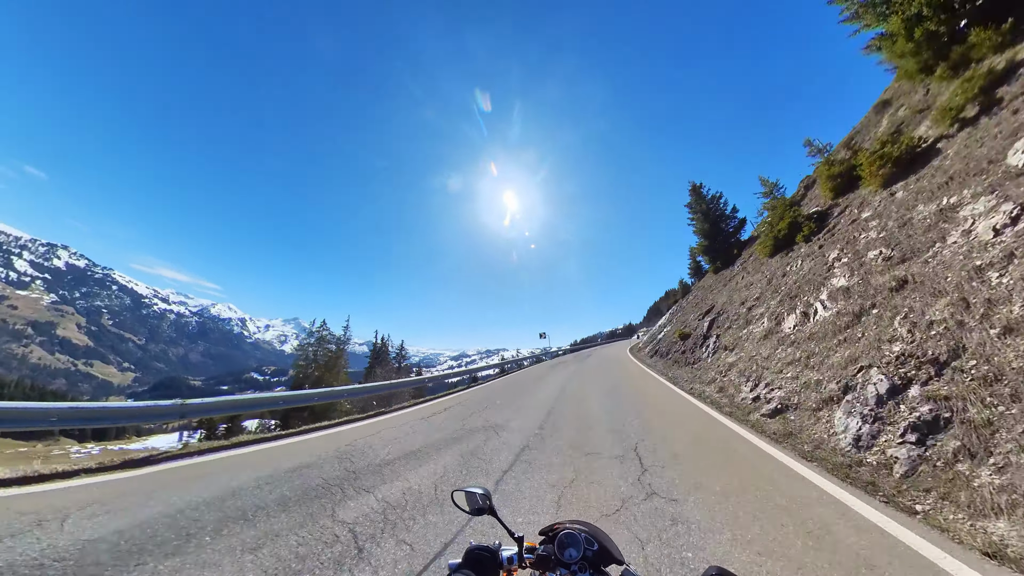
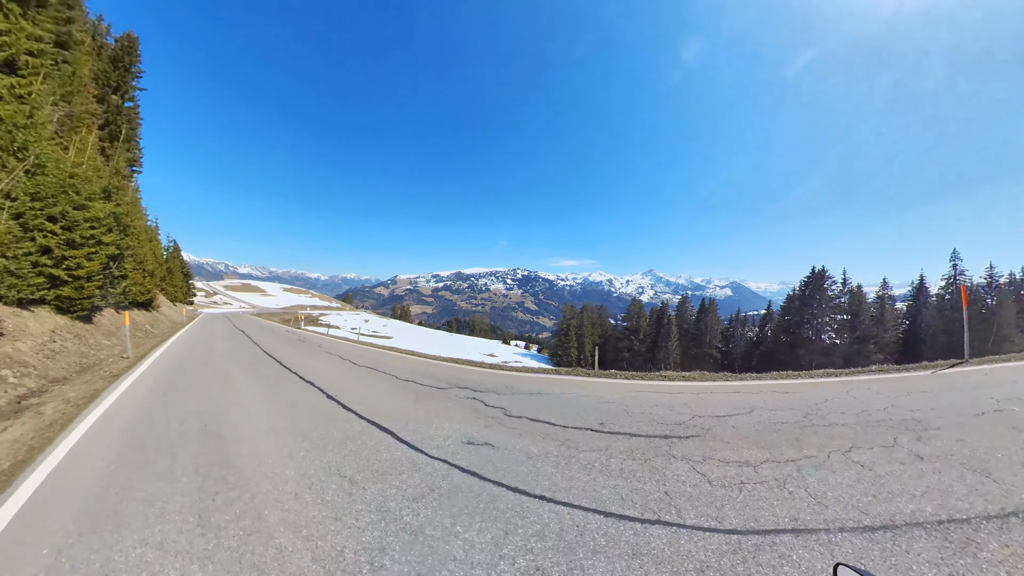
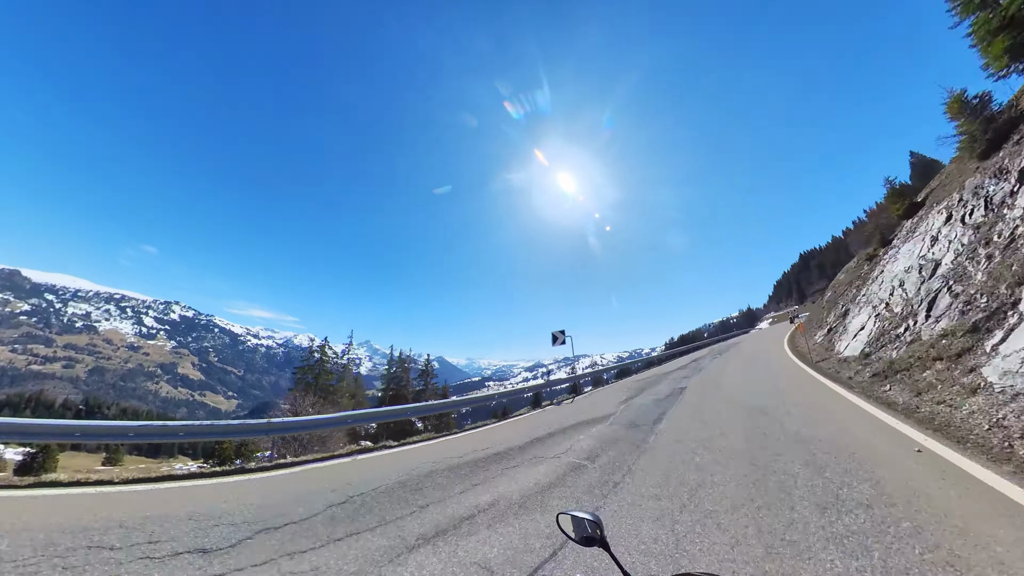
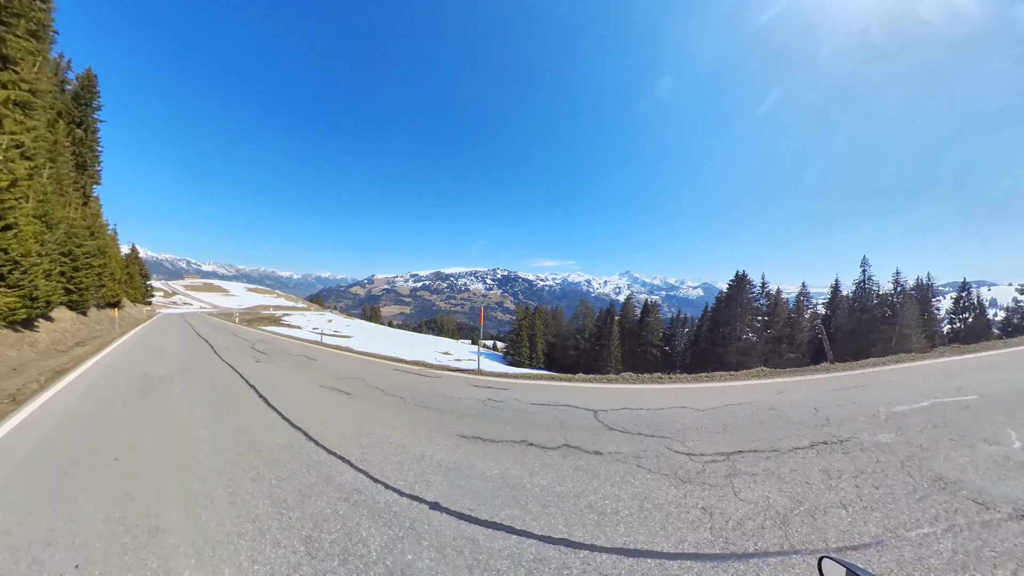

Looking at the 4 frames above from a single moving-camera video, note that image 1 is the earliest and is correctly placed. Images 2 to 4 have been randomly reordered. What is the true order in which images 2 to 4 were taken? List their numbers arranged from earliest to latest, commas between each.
3, 2, 4
